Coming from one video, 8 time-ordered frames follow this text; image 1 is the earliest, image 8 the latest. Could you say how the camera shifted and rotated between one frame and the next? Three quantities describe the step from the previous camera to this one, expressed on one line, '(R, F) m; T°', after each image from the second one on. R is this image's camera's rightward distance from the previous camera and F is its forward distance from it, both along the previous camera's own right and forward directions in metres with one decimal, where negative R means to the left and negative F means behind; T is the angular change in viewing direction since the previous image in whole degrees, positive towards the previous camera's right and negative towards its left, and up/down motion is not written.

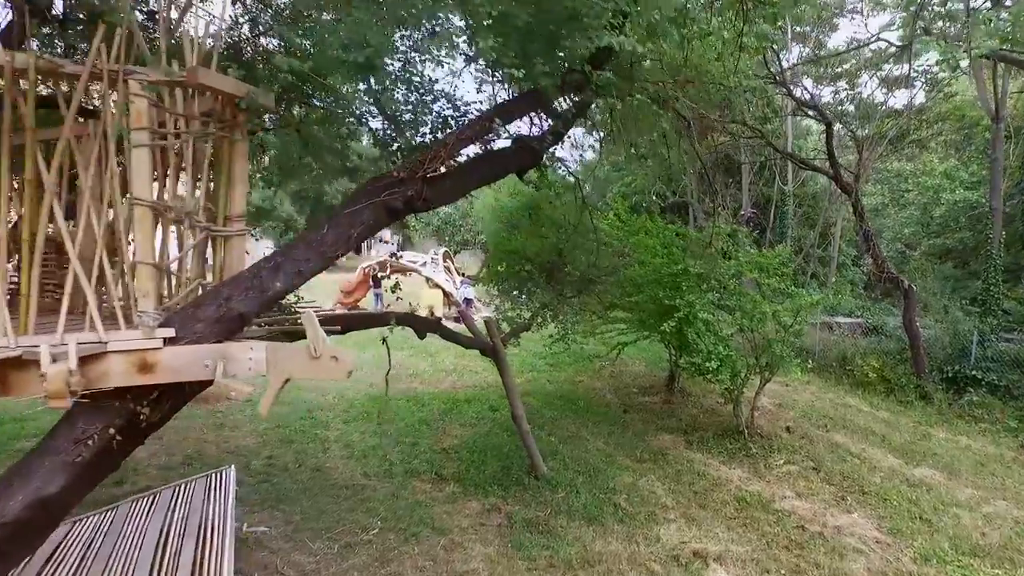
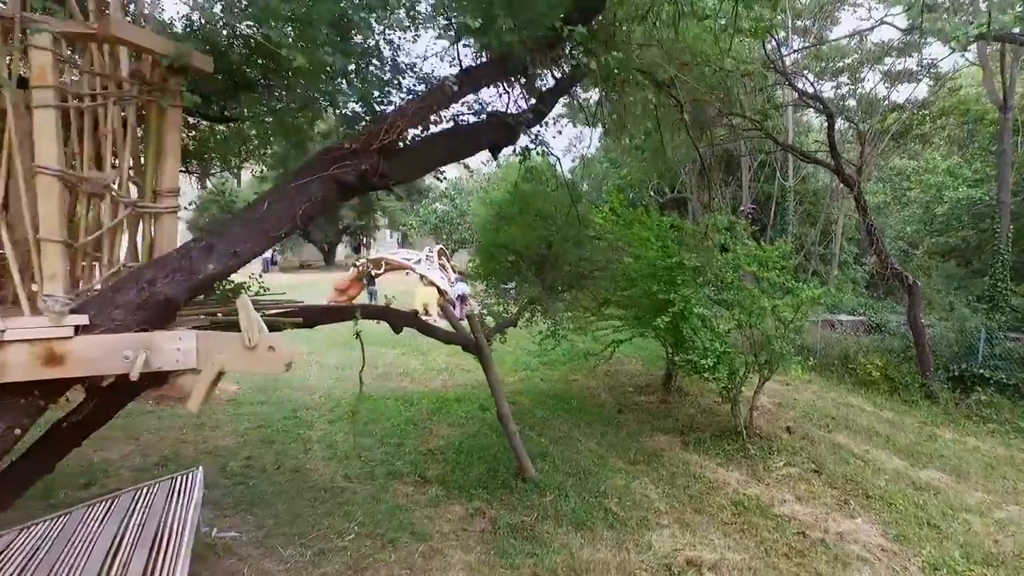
(+0.1, +0.3) m; 0°
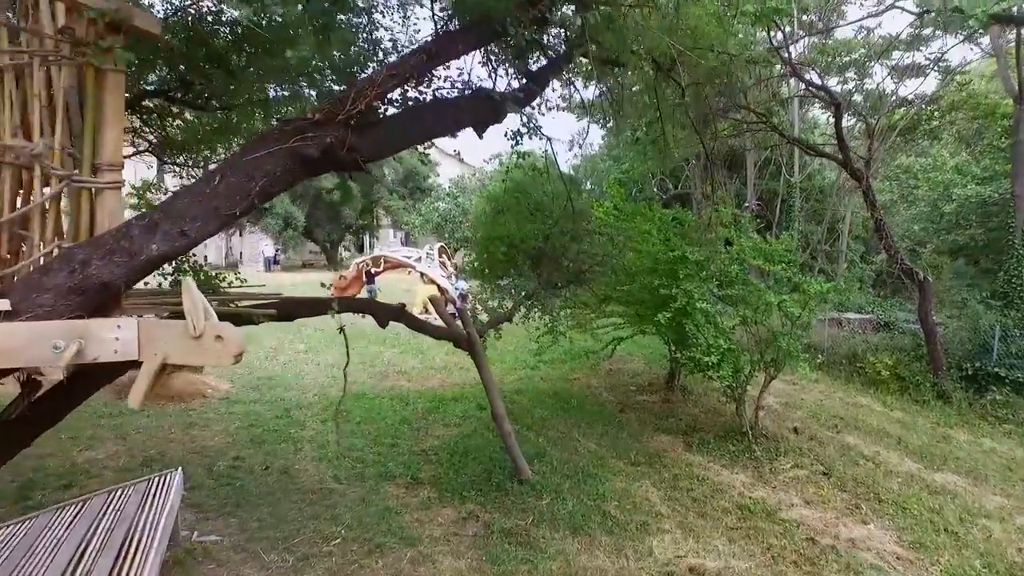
(+0.1, +0.2) m; 0°
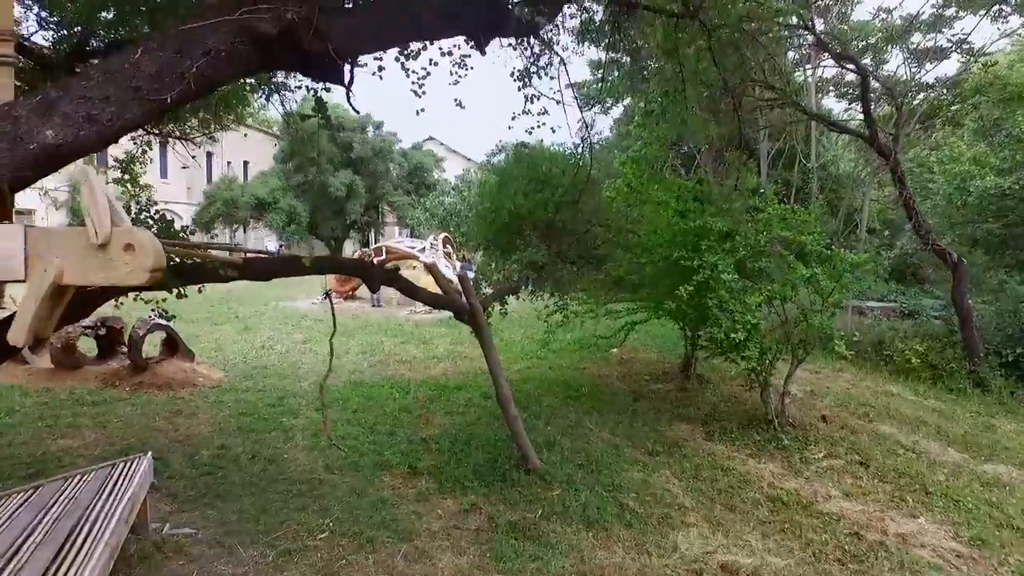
(0.0, +0.5) m; -1°
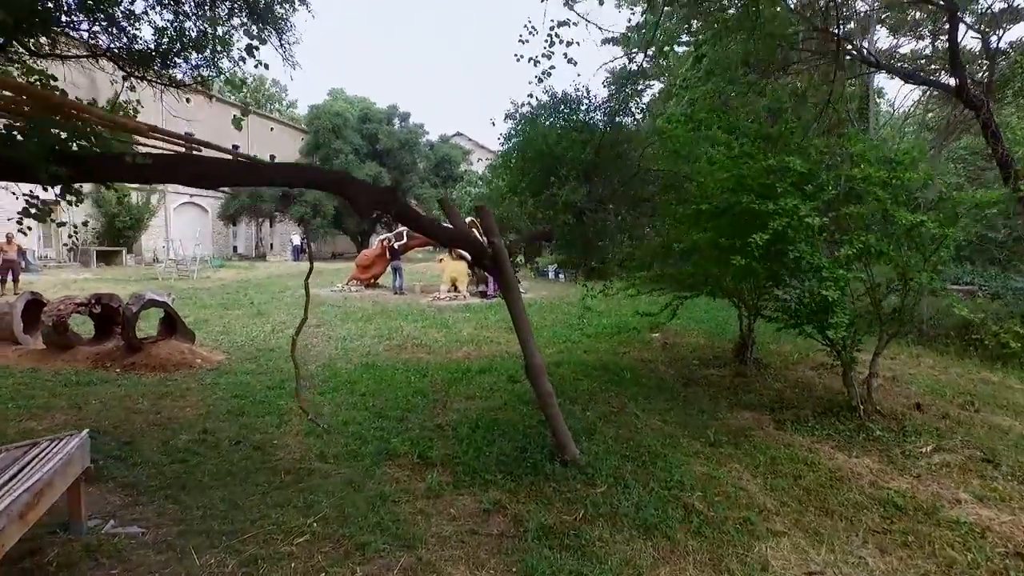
(0.0, +0.9) m; -2°
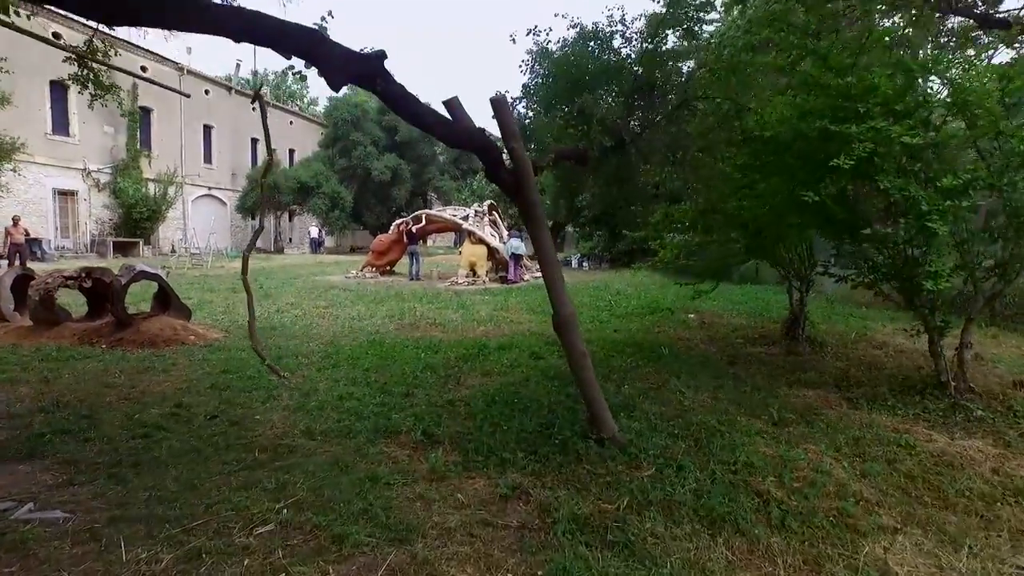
(0.0, +0.8) m; -2°
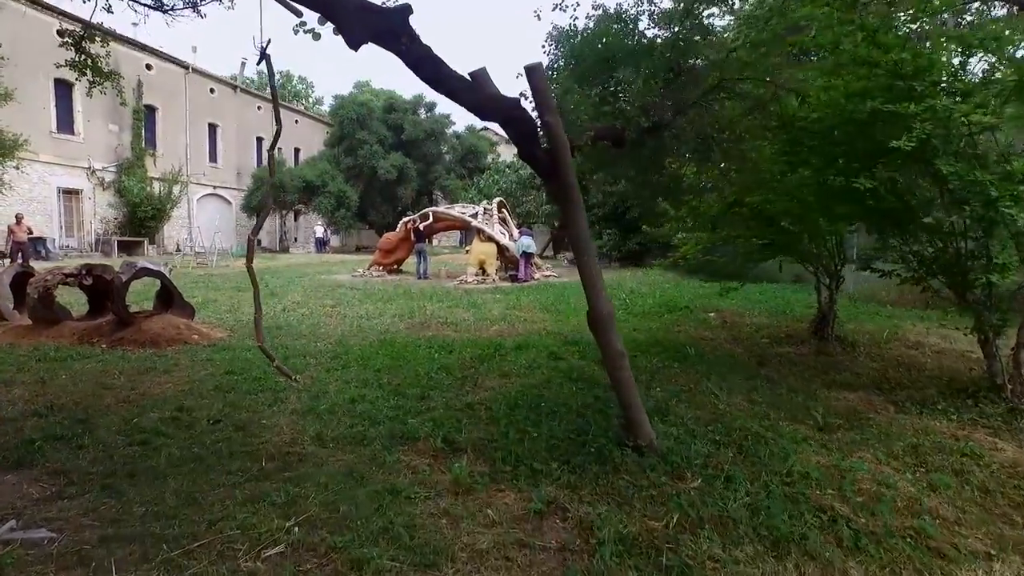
(-0.1, +0.3) m; 0°
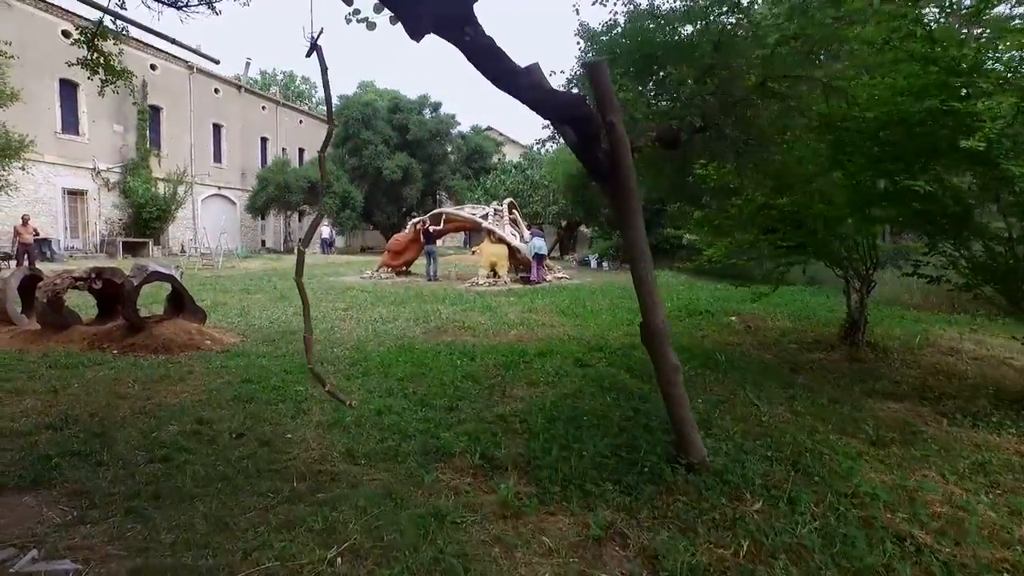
(-0.2, +0.2) m; 0°
